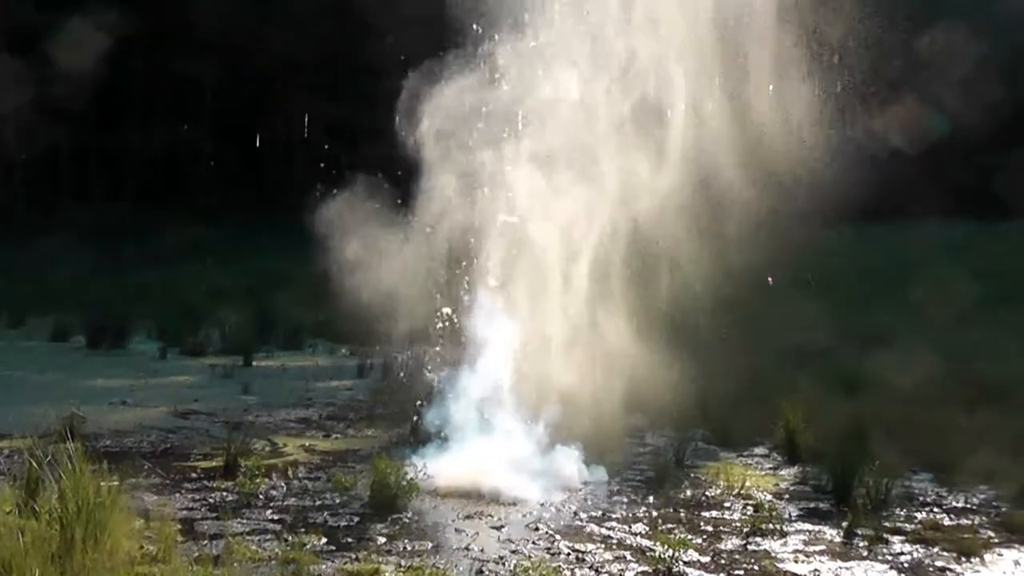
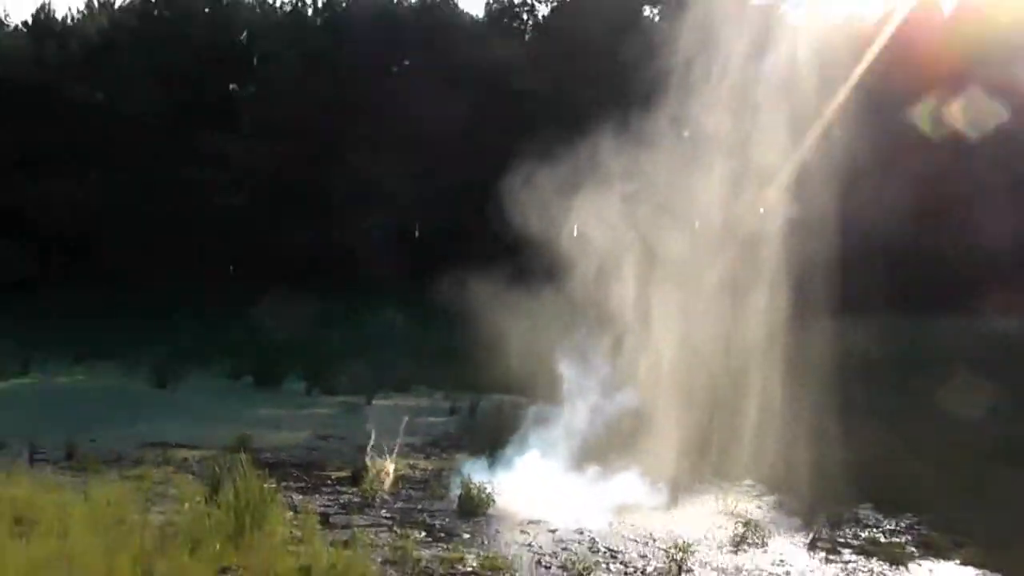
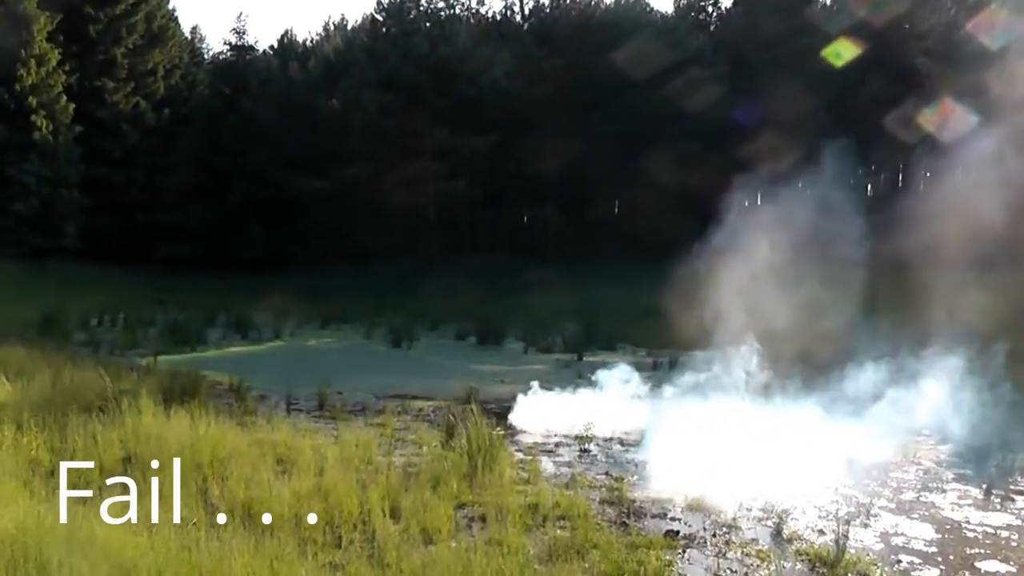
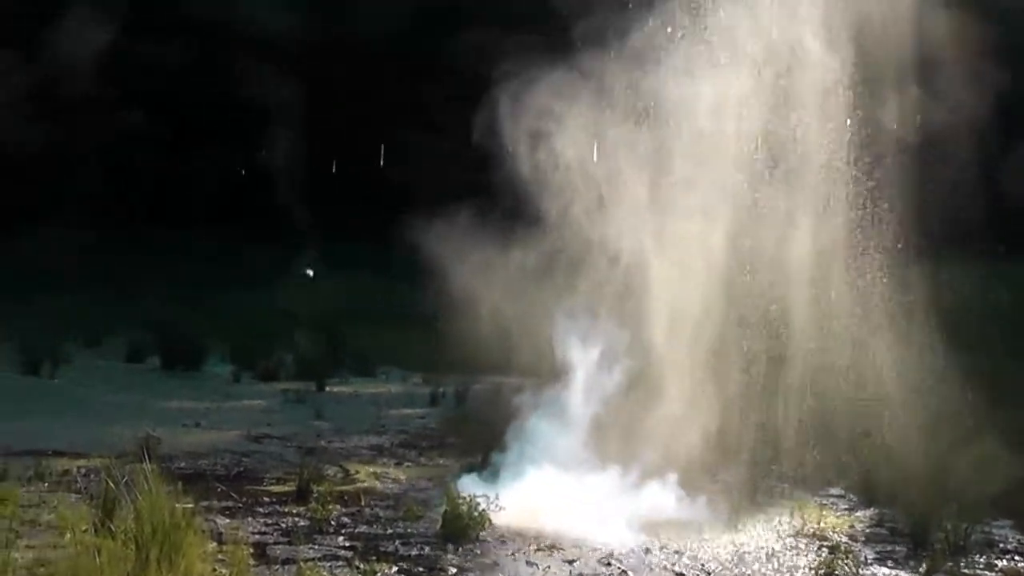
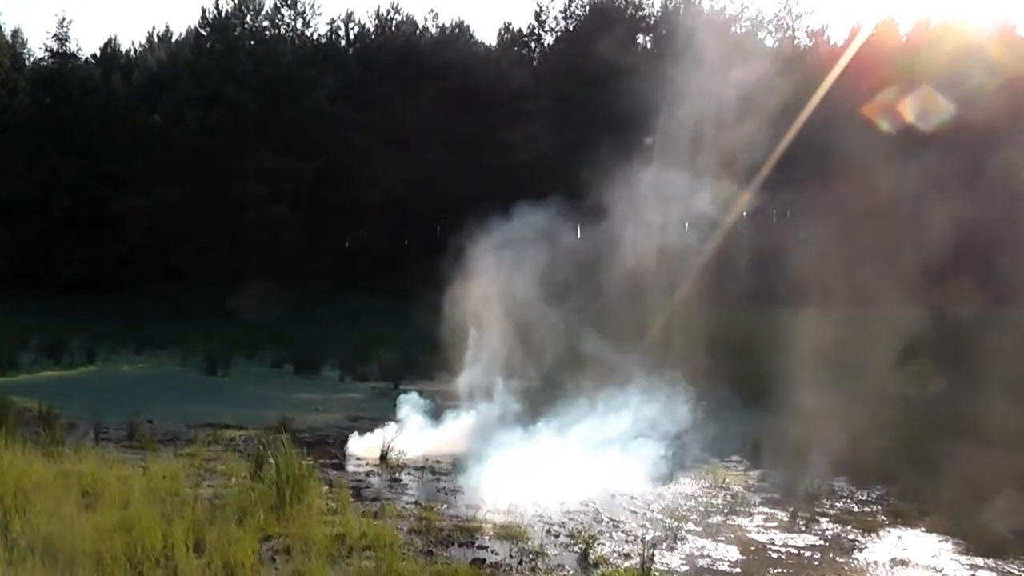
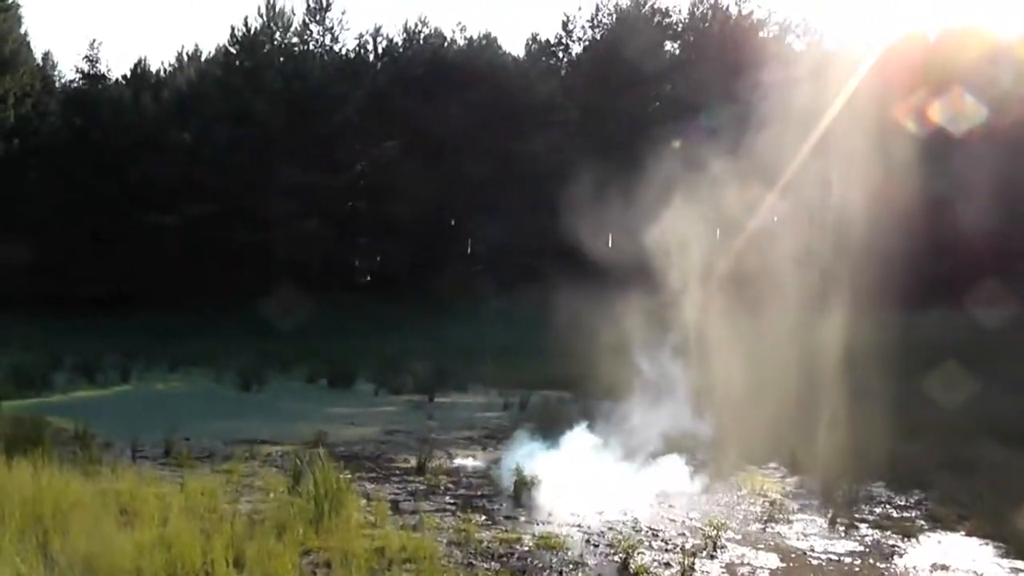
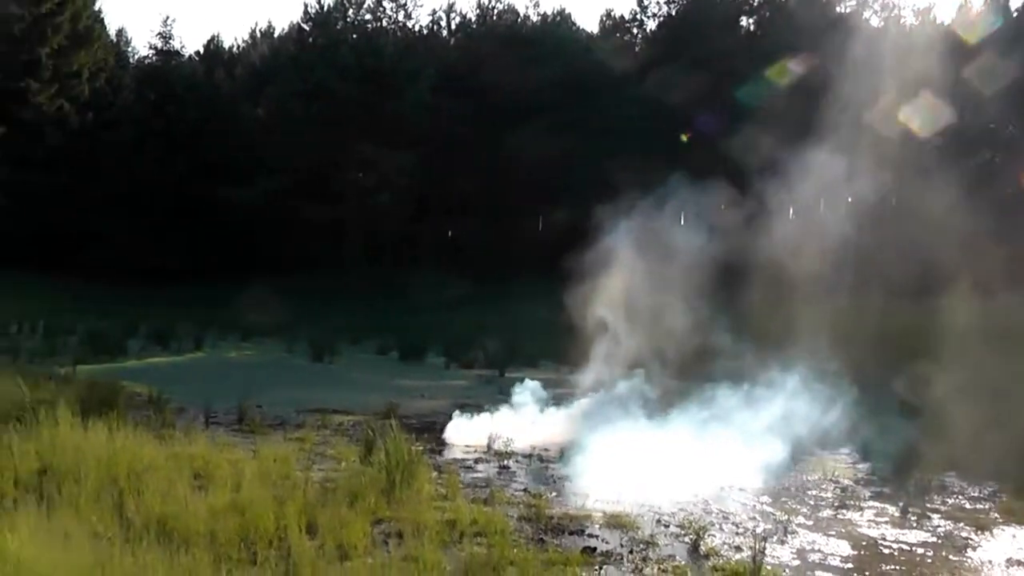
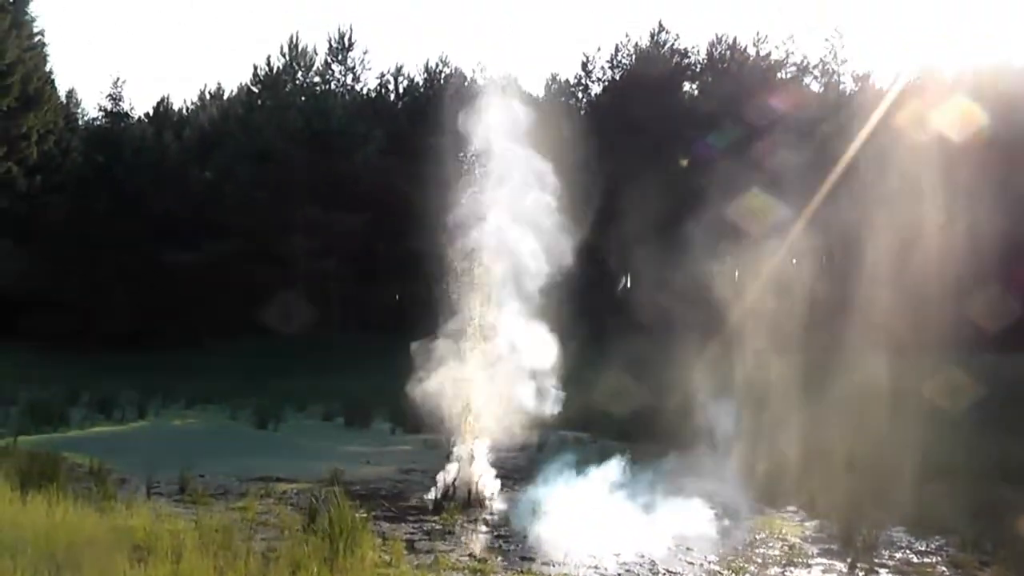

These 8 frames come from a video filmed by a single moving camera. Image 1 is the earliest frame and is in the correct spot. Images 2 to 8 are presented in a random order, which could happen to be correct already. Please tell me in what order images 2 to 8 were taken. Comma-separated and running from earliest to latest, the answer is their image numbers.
4, 2, 6, 8, 5, 7, 3
